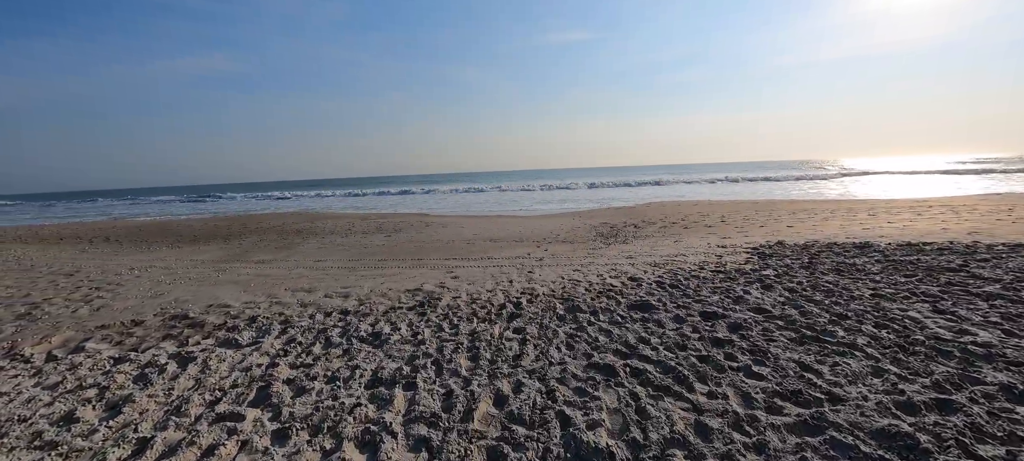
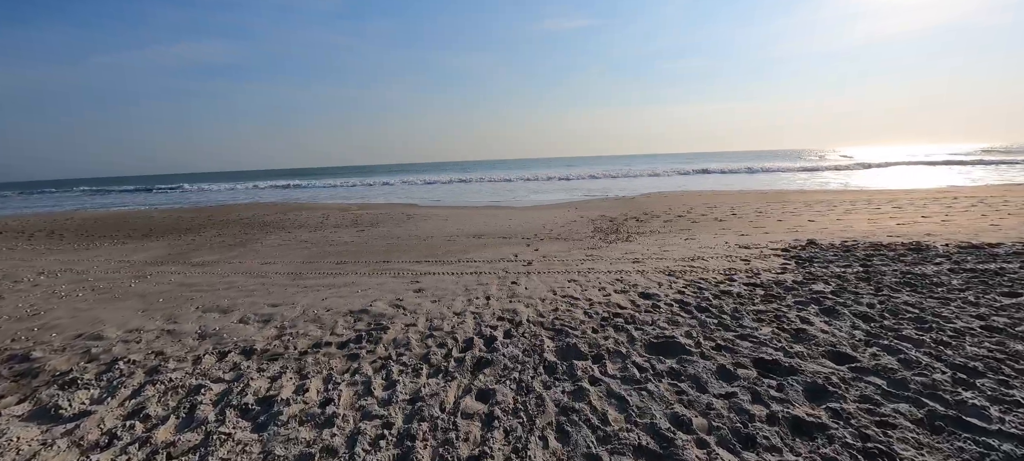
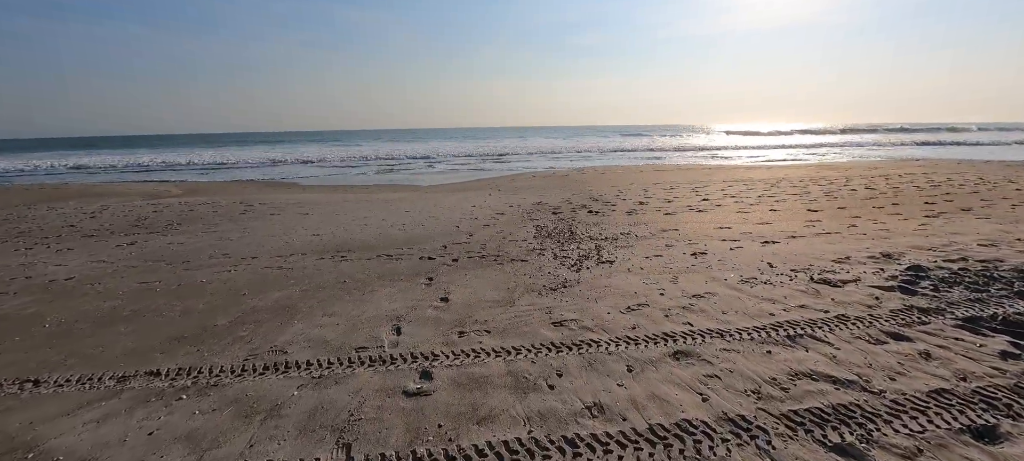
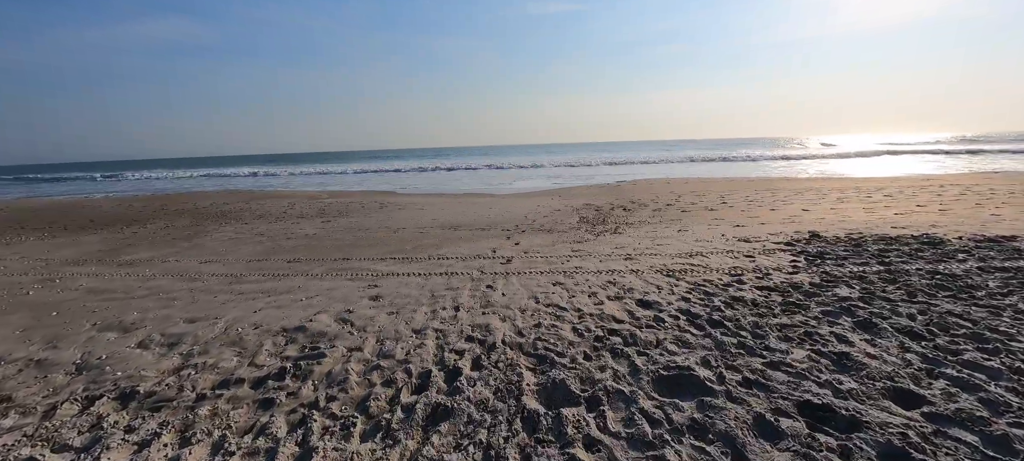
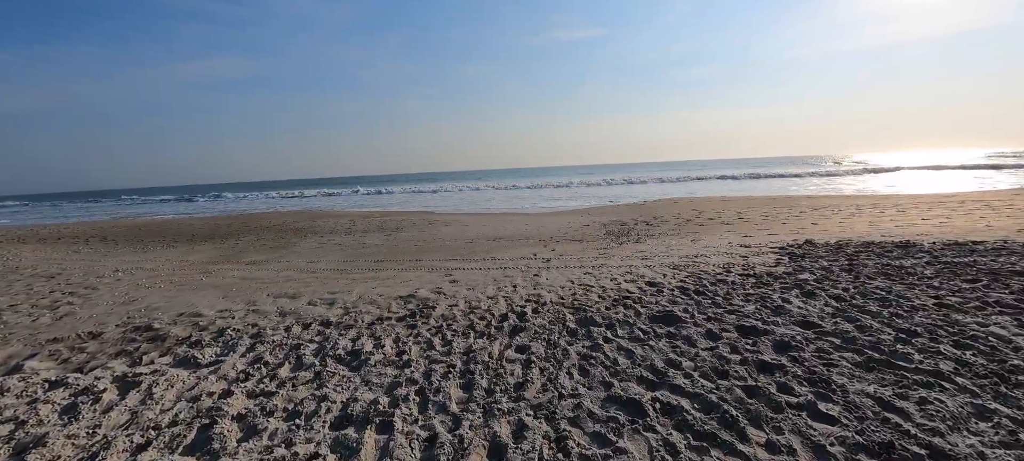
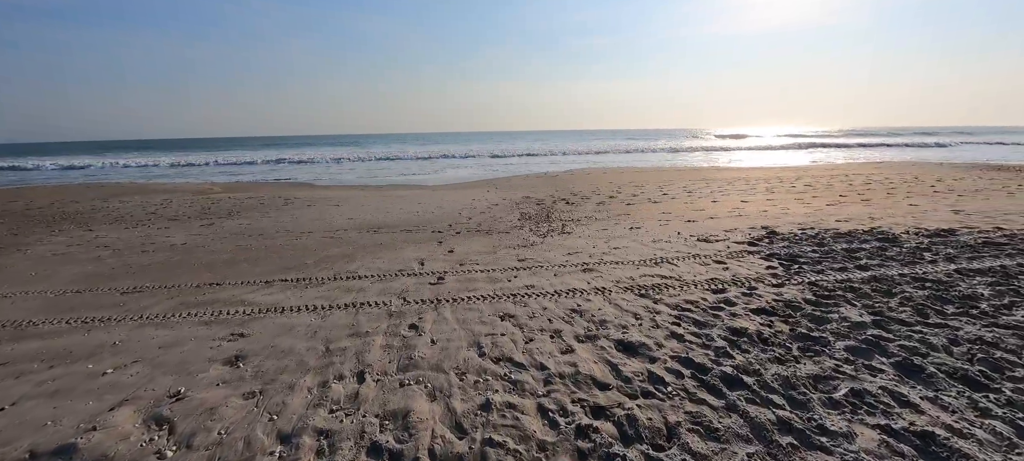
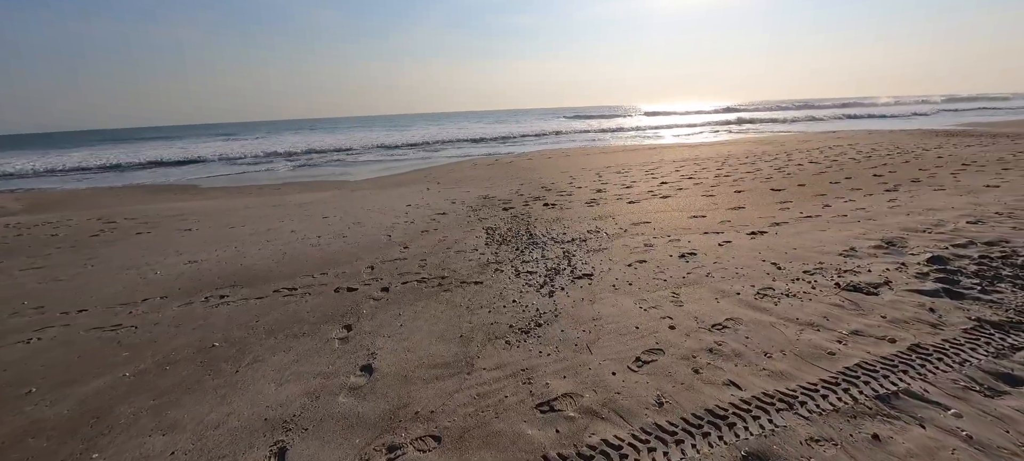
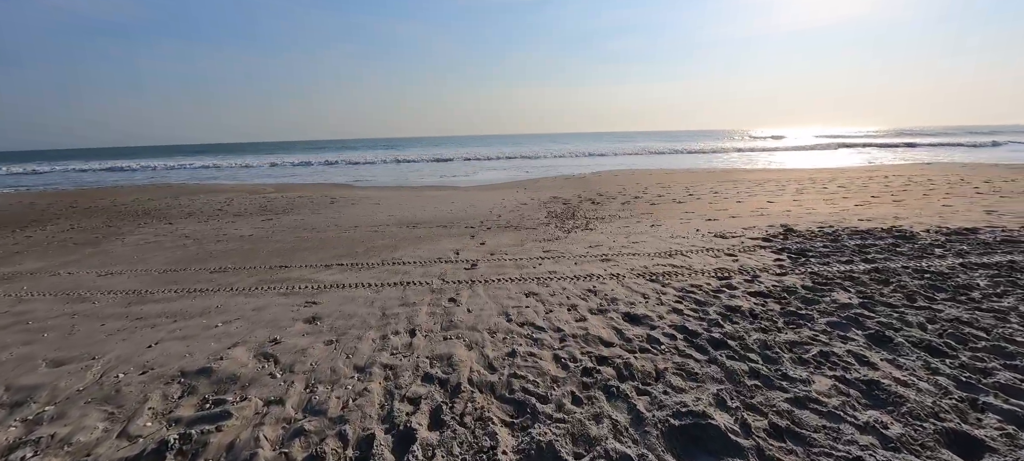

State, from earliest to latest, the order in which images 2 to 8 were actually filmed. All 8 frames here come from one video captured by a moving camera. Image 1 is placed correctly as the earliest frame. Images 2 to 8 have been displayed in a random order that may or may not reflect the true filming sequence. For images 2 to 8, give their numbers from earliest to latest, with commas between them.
5, 2, 4, 8, 6, 3, 7
